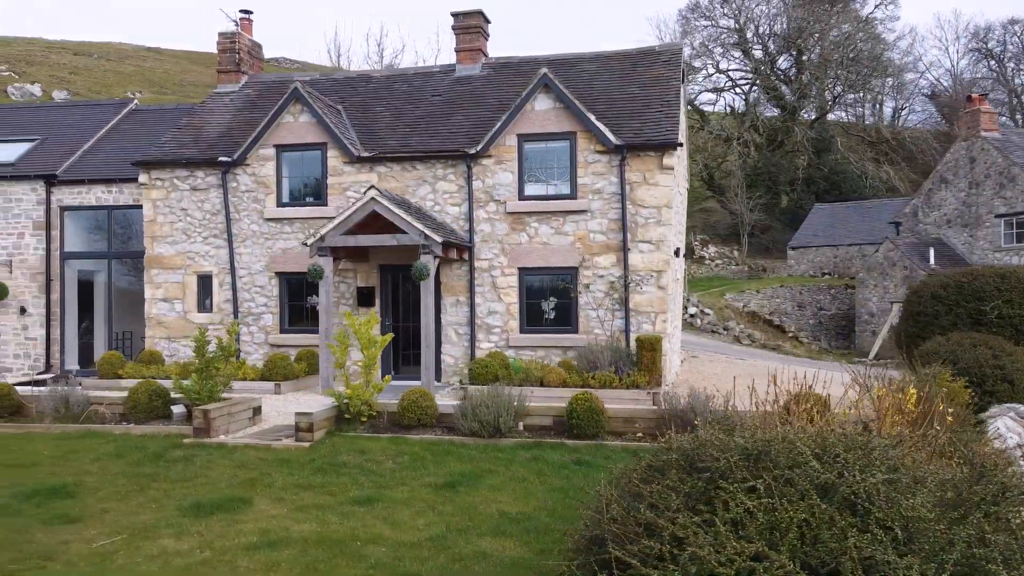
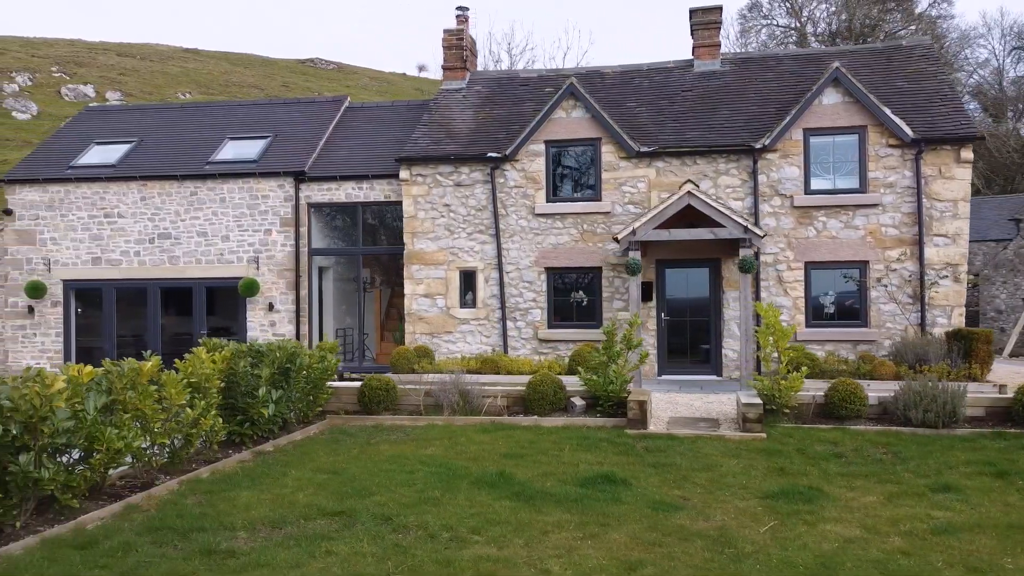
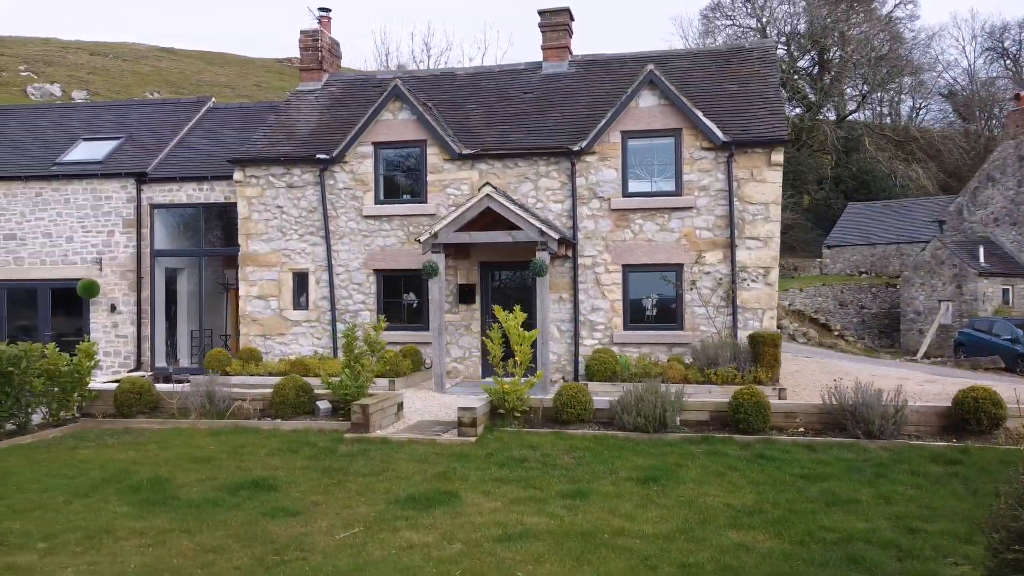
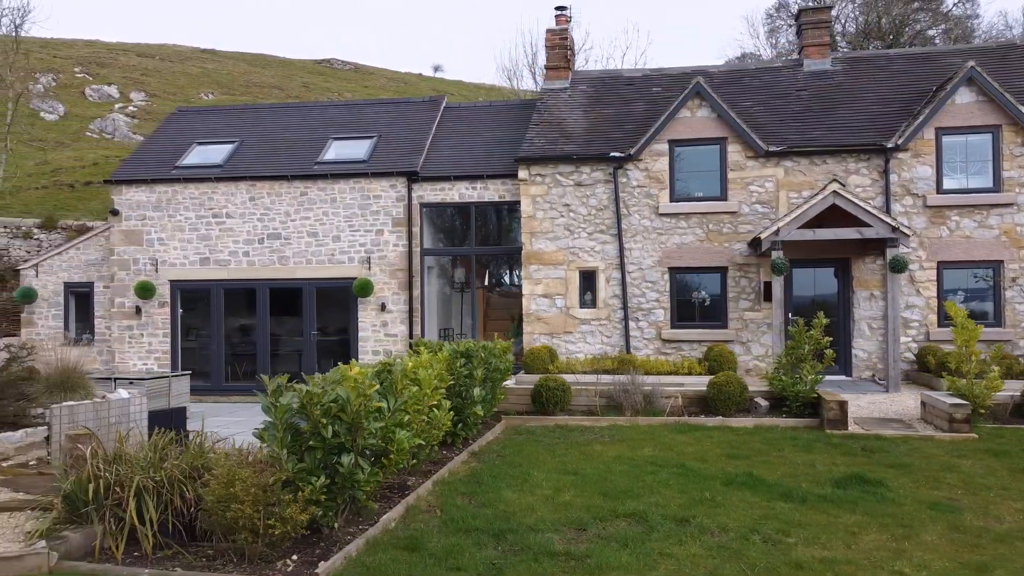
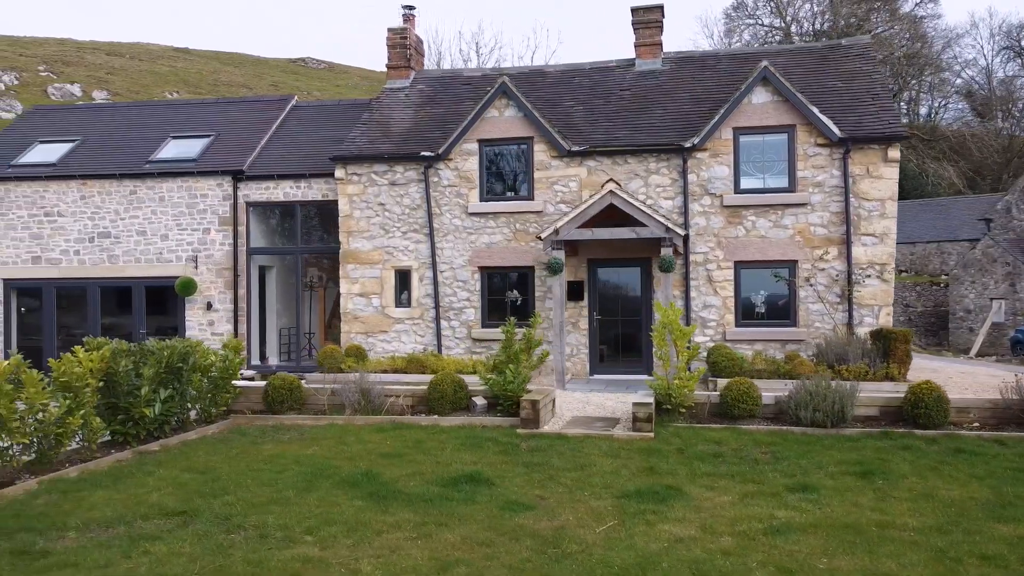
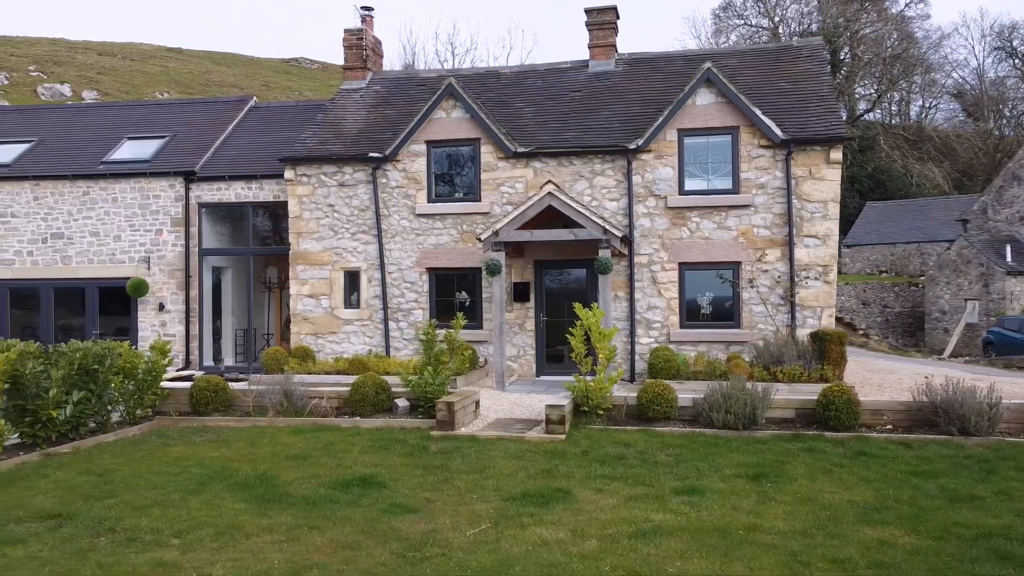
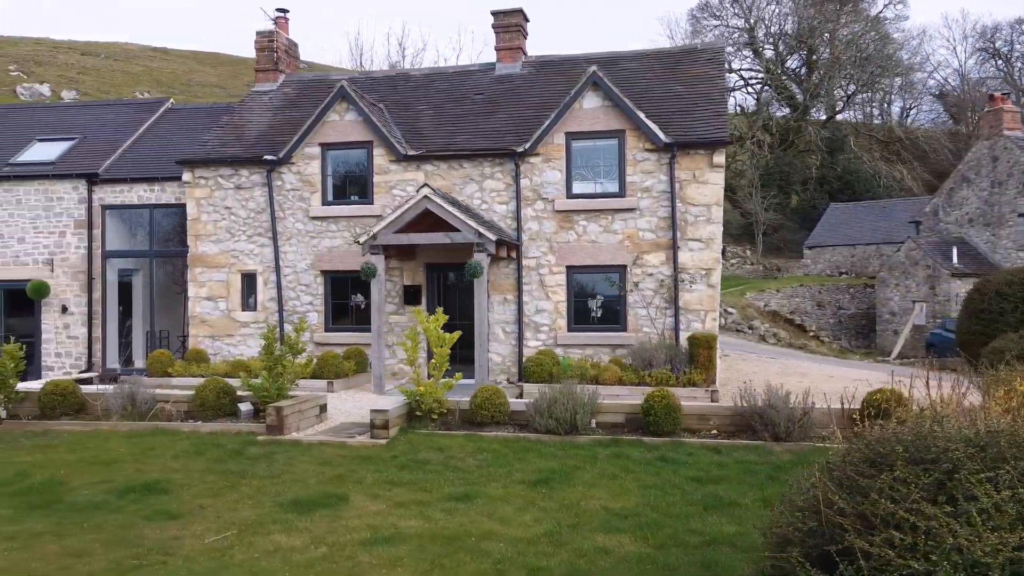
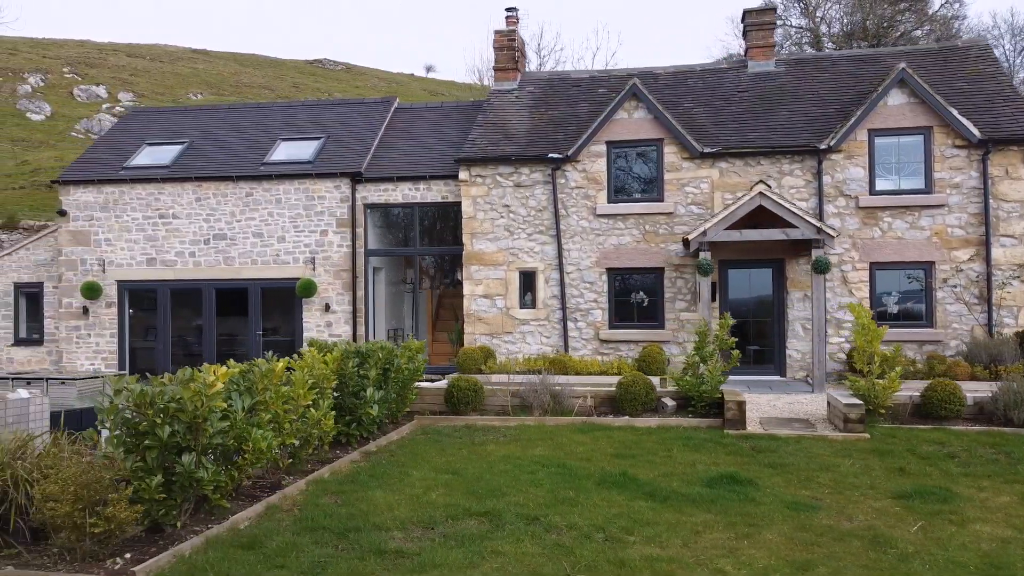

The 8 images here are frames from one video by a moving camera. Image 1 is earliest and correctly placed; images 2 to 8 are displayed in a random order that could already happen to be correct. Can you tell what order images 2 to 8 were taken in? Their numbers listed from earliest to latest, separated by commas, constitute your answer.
7, 3, 6, 5, 2, 8, 4
